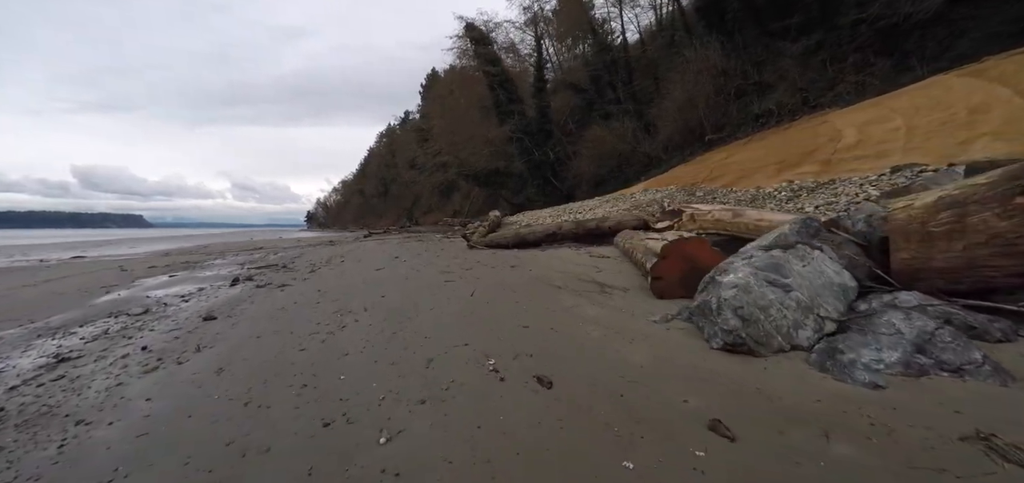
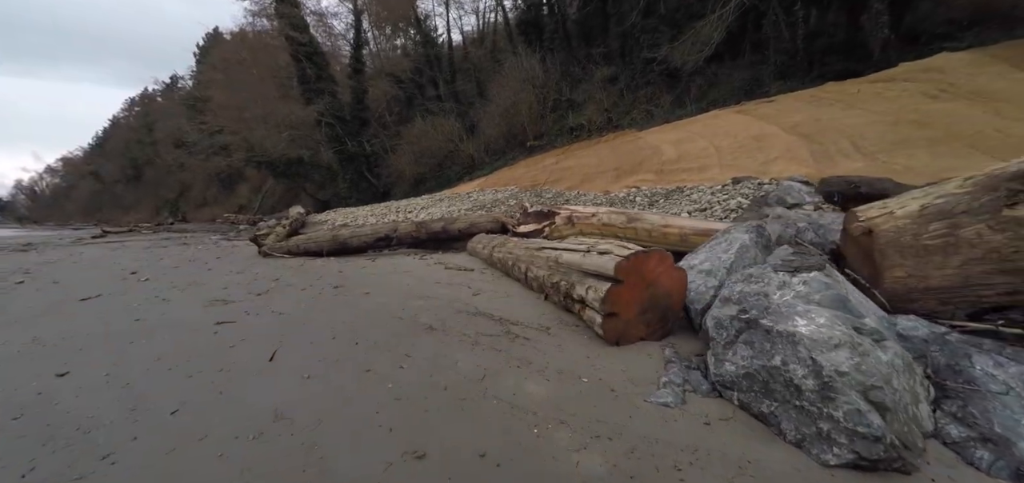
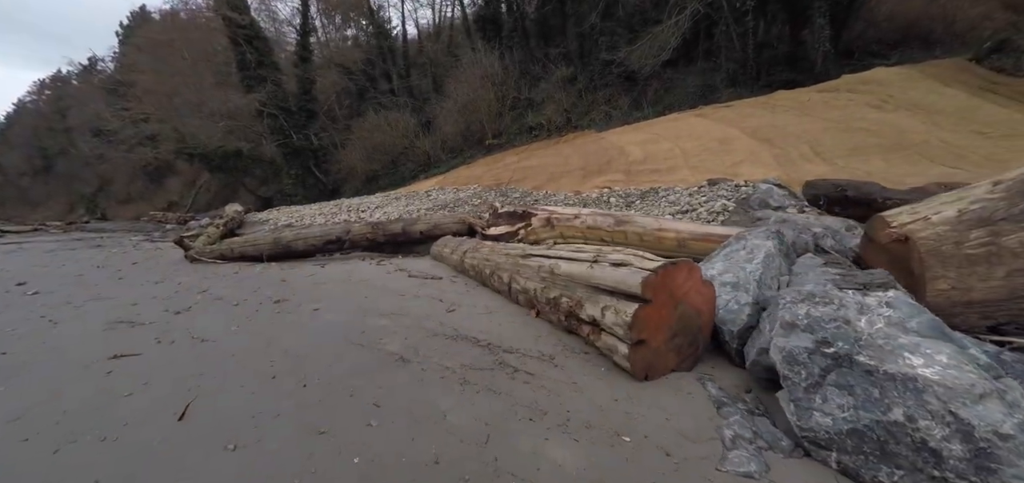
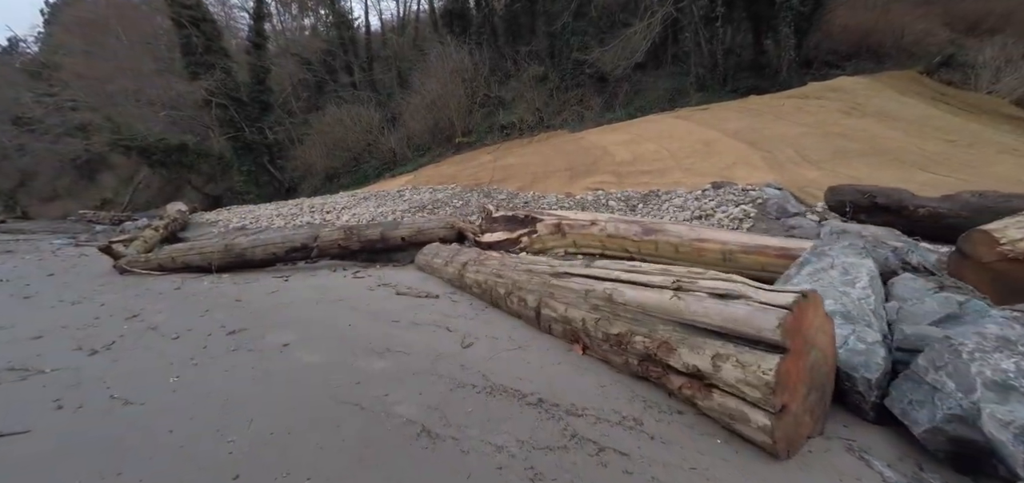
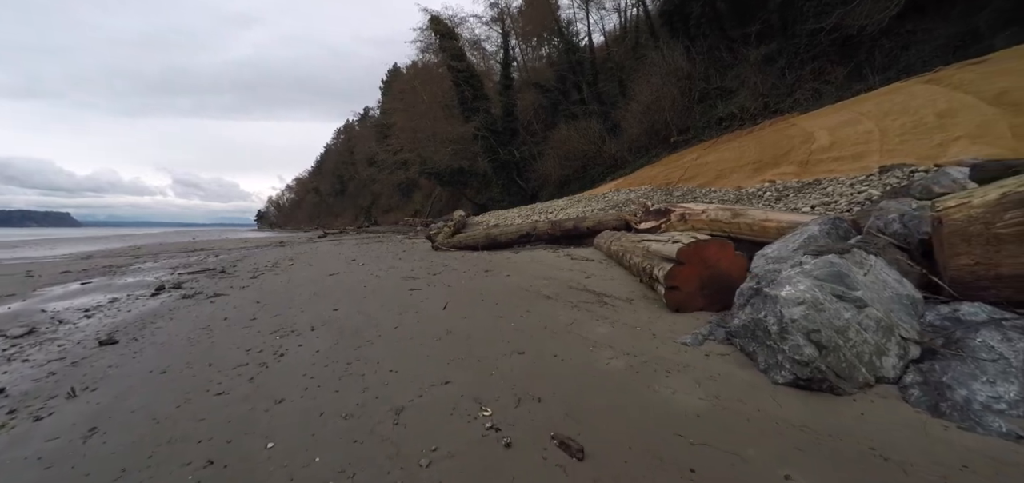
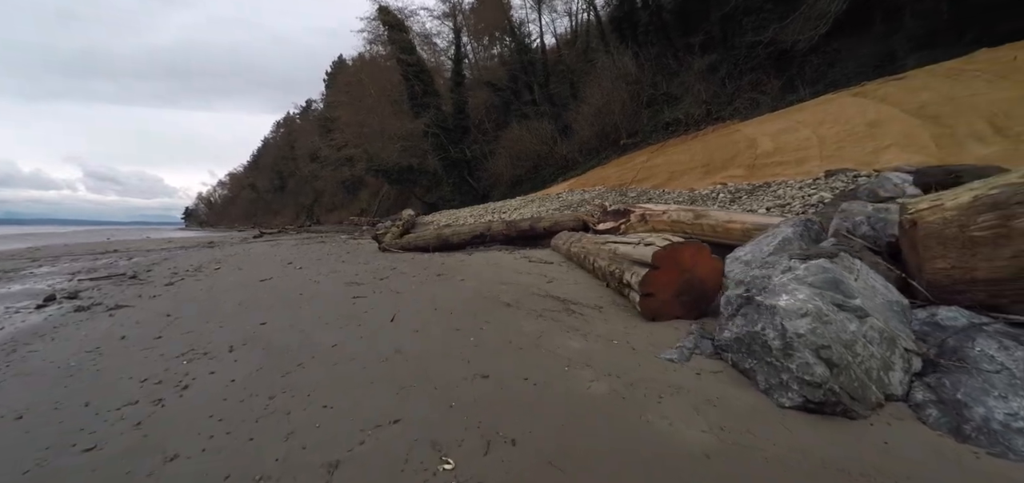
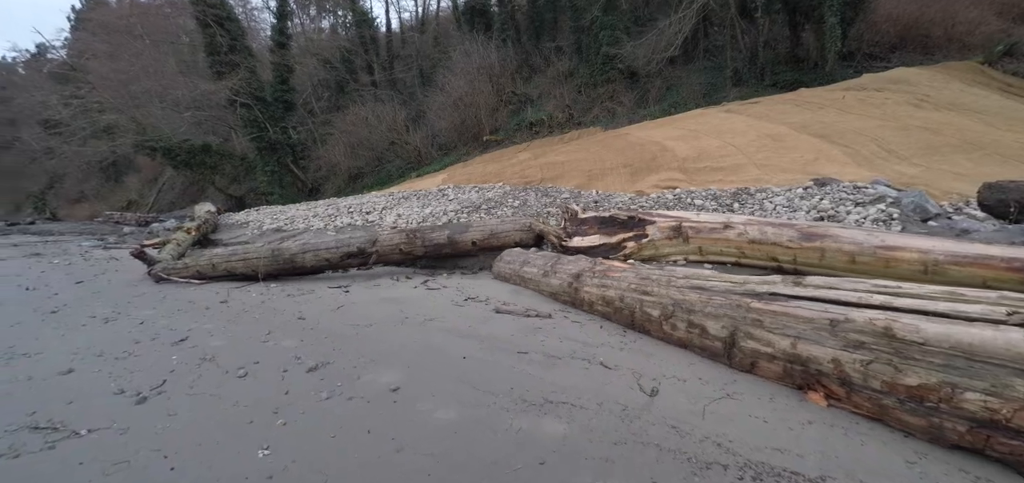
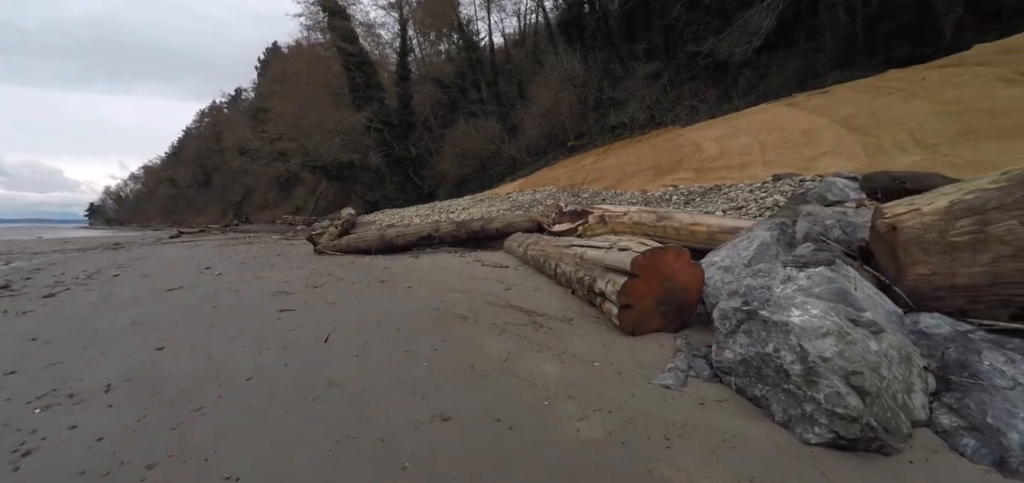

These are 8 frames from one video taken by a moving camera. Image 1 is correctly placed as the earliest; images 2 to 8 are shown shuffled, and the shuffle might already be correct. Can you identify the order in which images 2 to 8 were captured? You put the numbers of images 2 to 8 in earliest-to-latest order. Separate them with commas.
5, 6, 8, 2, 3, 4, 7
